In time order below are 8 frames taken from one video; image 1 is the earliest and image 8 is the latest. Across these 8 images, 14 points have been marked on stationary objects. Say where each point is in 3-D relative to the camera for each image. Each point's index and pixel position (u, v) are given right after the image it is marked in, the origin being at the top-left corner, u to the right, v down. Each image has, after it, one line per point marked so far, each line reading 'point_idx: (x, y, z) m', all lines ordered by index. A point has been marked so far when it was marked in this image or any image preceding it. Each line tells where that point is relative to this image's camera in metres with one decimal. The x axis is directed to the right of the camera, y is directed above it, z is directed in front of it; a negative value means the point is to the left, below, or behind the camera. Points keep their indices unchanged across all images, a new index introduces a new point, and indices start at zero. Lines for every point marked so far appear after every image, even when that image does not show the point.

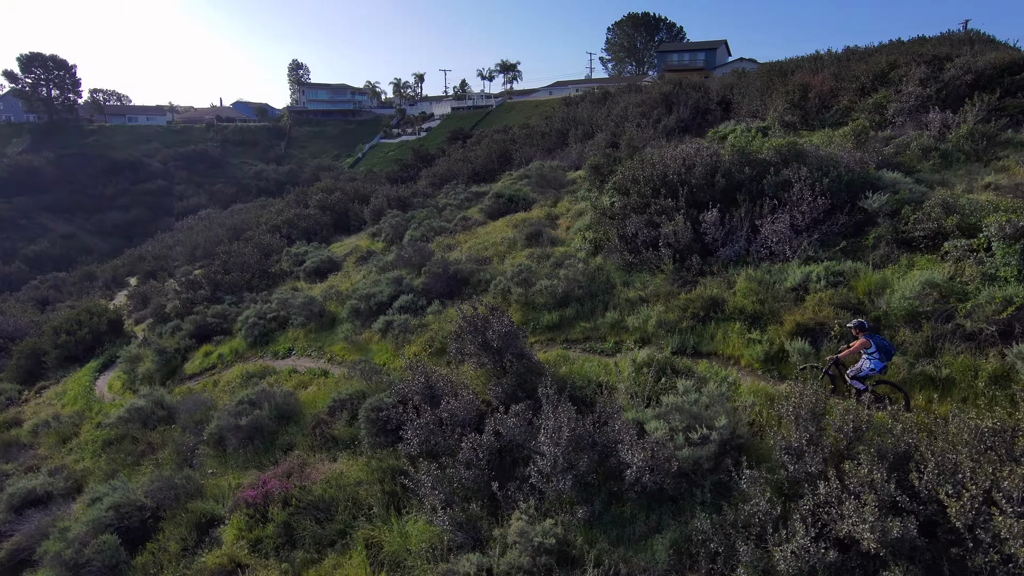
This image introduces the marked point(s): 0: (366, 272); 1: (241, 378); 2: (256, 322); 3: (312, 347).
0: (-3.3, +0.4, +14.6) m
1: (-4.6, -1.5, +10.9) m
2: (-5.2, -0.7, +13.1) m
3: (-3.7, -1.1, +11.8) m
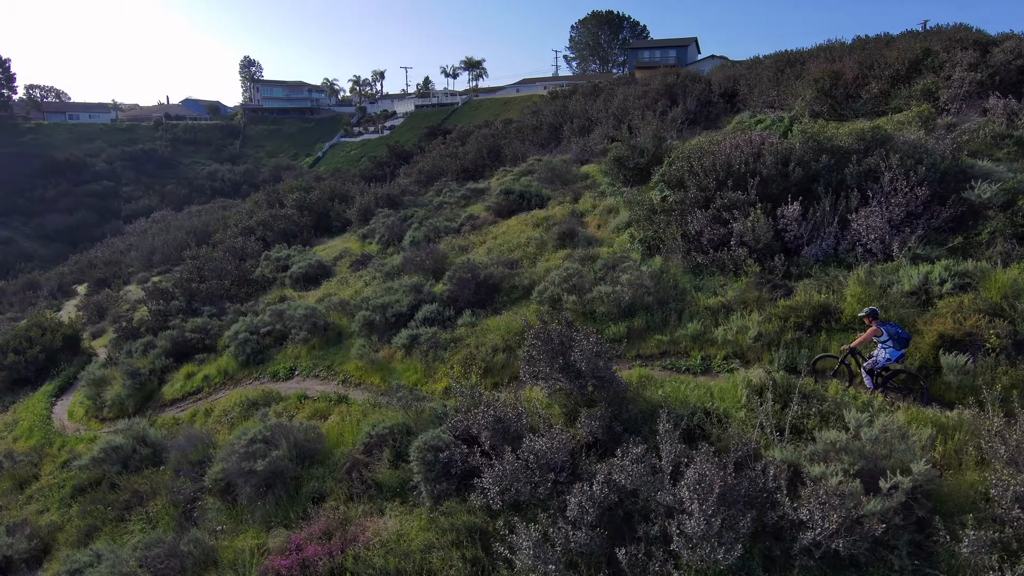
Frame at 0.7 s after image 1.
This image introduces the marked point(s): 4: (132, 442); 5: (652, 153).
0: (-2.9, +0.2, +13.0) m
1: (-3.9, -1.7, +9.2) m
2: (-4.7, -0.9, +11.4) m
3: (-3.1, -1.3, +10.2) m
4: (-5.3, -2.1, +9.0) m
5: (+3.0, +2.8, +13.4) m
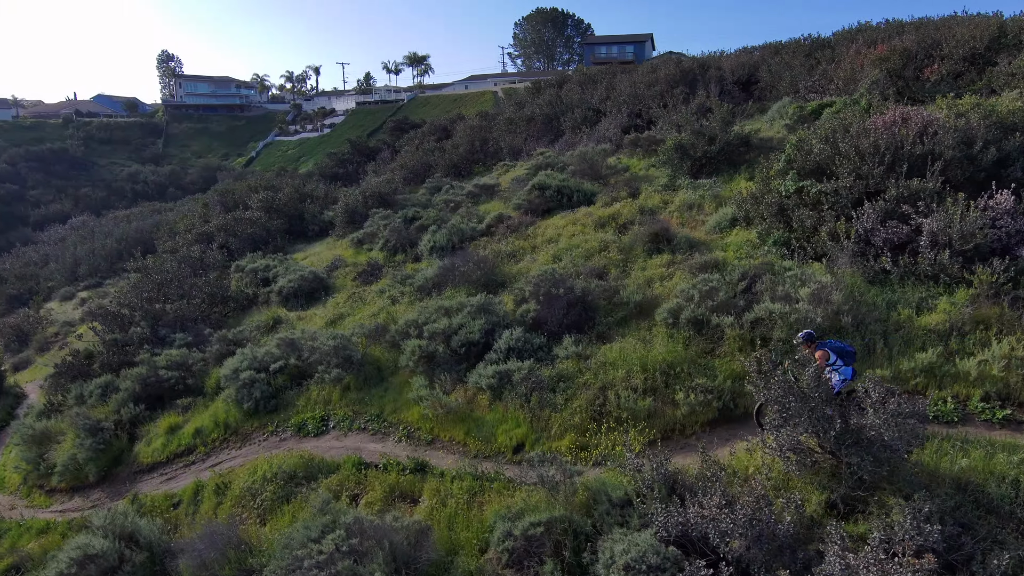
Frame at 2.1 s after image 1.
0: (-1.9, -0.1, +10.5) m
1: (-2.5, -2.0, +6.7) m
2: (-3.5, -1.2, +8.7) m
3: (-1.8, -1.6, +7.7) m
4: (-3.9, -2.4, +6.2) m
5: (+3.8, +2.7, +11.5) m
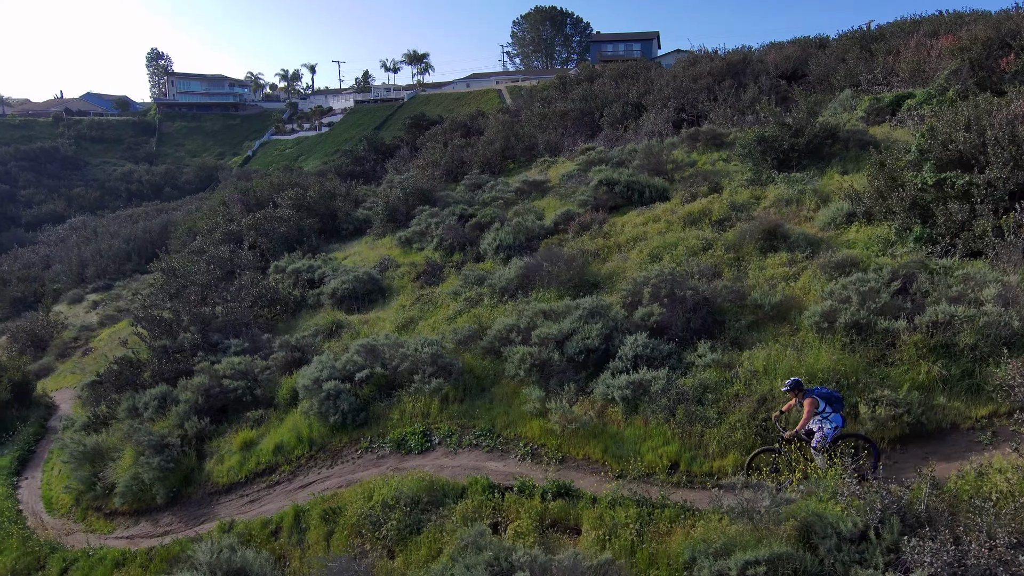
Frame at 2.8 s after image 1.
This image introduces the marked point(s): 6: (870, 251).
0: (-0.6, -0.1, +9.8) m
1: (-1.1, -2.0, +5.9) m
2: (-2.2, -1.2, +8.0) m
3: (-0.4, -1.6, +7.0) m
4: (-2.5, -2.5, +5.5) m
5: (+5.1, +2.7, +10.9) m
6: (+4.2, +0.4, +7.5) m
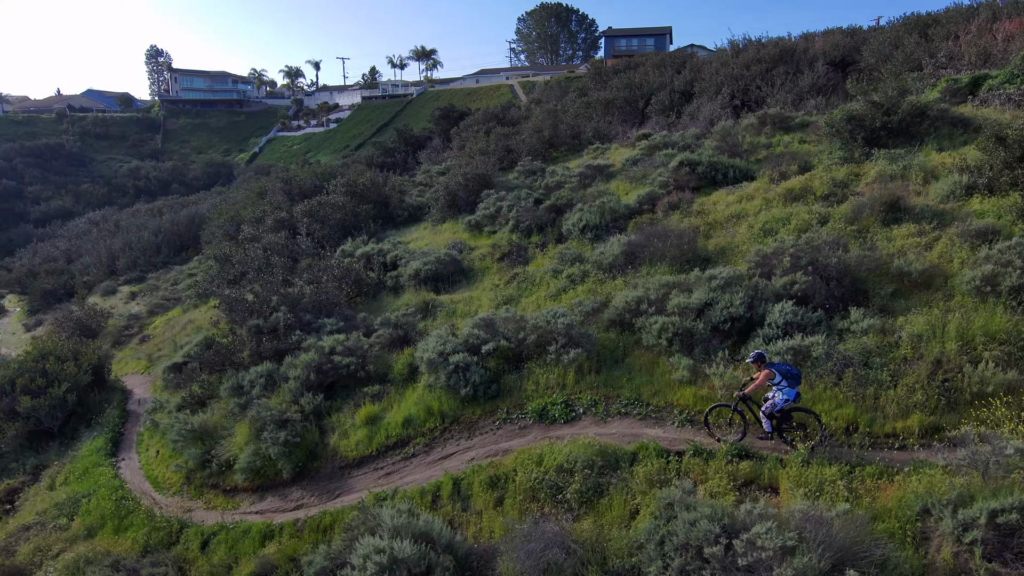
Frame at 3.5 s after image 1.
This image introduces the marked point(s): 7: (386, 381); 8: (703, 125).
0: (+0.9, +0.2, +9.8) m
1: (+0.5, -1.7, +5.9) m
2: (-0.6, -0.9, +7.9) m
3: (+1.2, -1.3, +7.0) m
4: (-0.8, -2.1, +5.4) m
5: (+6.6, +3.0, +10.9) m
6: (+5.8, +0.8, +7.5) m
7: (-1.7, -1.3, +8.6) m
8: (+4.7, +4.0, +15.8) m
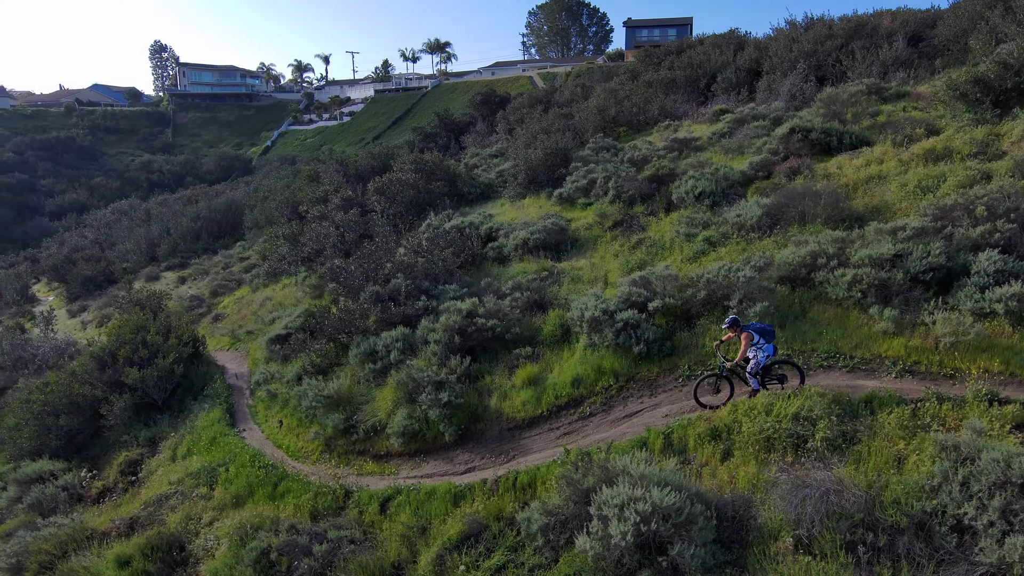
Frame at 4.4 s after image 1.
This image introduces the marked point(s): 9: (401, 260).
0: (+2.9, +0.8, +9.4) m
1: (+2.5, -1.2, +5.6) m
2: (+1.4, -0.3, +7.6) m
3: (+3.2, -0.7, +6.6) m
4: (+1.2, -1.6, +5.1) m
5: (+8.6, +3.6, +10.6) m
6: (+7.8, +1.4, +7.2) m
7: (+0.3, -0.7, +8.3) m
8: (+6.7, +4.6, +15.5) m
9: (-1.9, +0.5, +10.9) m
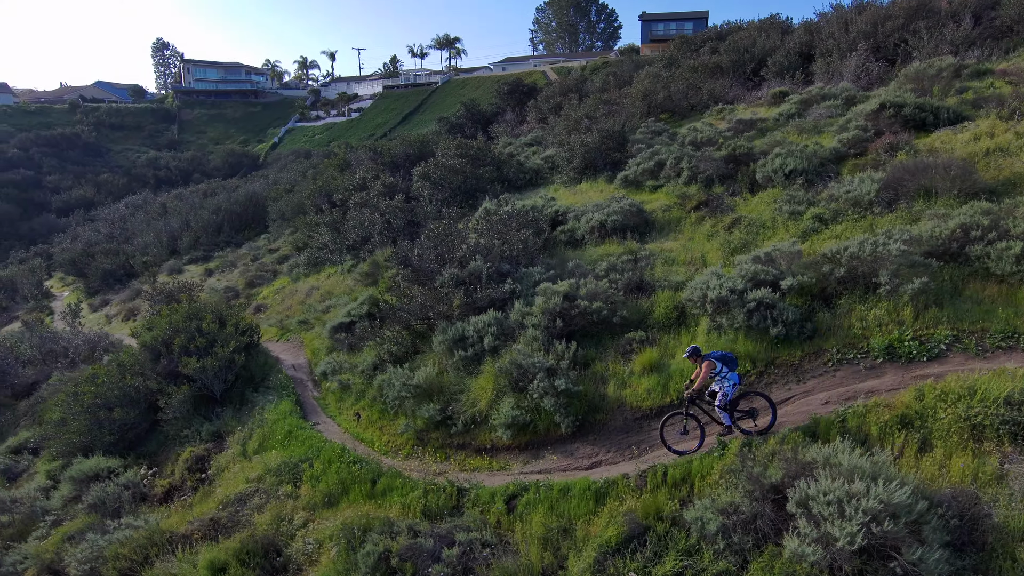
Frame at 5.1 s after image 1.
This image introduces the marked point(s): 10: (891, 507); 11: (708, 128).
0: (+4.2, +1.0, +8.8) m
1: (+3.8, -0.9, +4.9) m
2: (+2.7, -0.1, +6.9) m
3: (+4.5, -0.5, +5.9) m
4: (+2.5, -1.3, +4.4) m
5: (+9.9, +3.9, +10.0) m
6: (+9.1, +1.6, +6.5) m
7: (+1.6, -0.5, +7.6) m
8: (+7.9, +4.8, +14.8) m
9: (-0.6, +0.7, +10.2) m
10: (+2.5, -1.4, +4.1) m
11: (+4.5, +3.7, +14.7) m
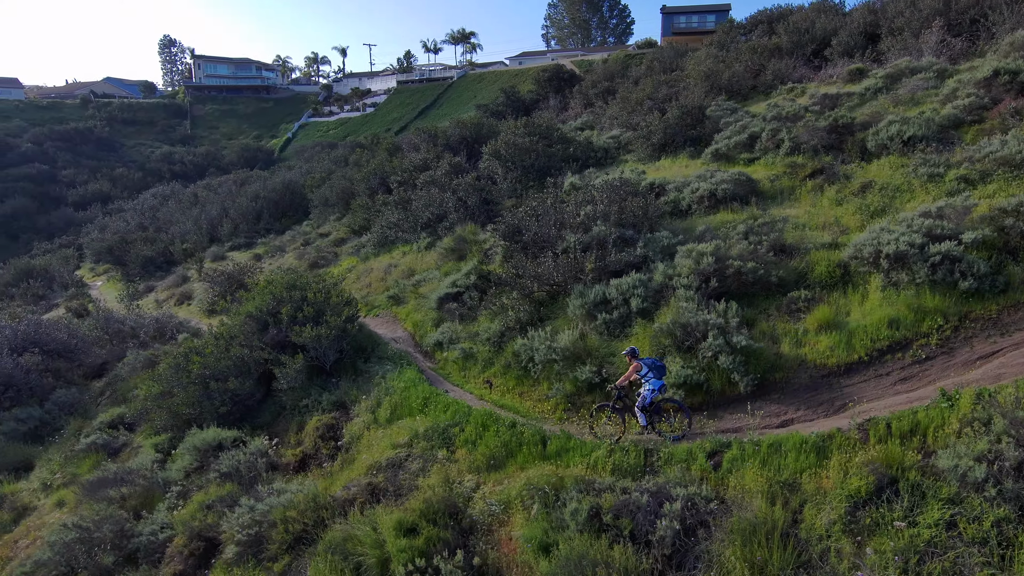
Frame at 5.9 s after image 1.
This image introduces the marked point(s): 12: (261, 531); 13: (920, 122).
0: (+6.0, +1.5, +8.5) m
1: (+5.6, -0.4, +4.6) m
2: (+4.5, +0.4, +6.6) m
3: (+6.3, 0.0, +5.7) m
4: (+4.3, -0.8, +4.1) m
5: (+11.7, +4.4, +9.7) m
6: (+10.9, +2.1, +6.3) m
7: (+3.4, 0.0, +7.3) m
8: (+9.7, +5.3, +14.5) m
9: (+1.2, +1.2, +9.9) m
10: (+4.2, -0.9, +3.9) m
11: (+6.3, +4.1, +14.4) m
12: (-2.4, -2.3, +6.1) m
13: (+6.6, +2.7, +10.4) m
